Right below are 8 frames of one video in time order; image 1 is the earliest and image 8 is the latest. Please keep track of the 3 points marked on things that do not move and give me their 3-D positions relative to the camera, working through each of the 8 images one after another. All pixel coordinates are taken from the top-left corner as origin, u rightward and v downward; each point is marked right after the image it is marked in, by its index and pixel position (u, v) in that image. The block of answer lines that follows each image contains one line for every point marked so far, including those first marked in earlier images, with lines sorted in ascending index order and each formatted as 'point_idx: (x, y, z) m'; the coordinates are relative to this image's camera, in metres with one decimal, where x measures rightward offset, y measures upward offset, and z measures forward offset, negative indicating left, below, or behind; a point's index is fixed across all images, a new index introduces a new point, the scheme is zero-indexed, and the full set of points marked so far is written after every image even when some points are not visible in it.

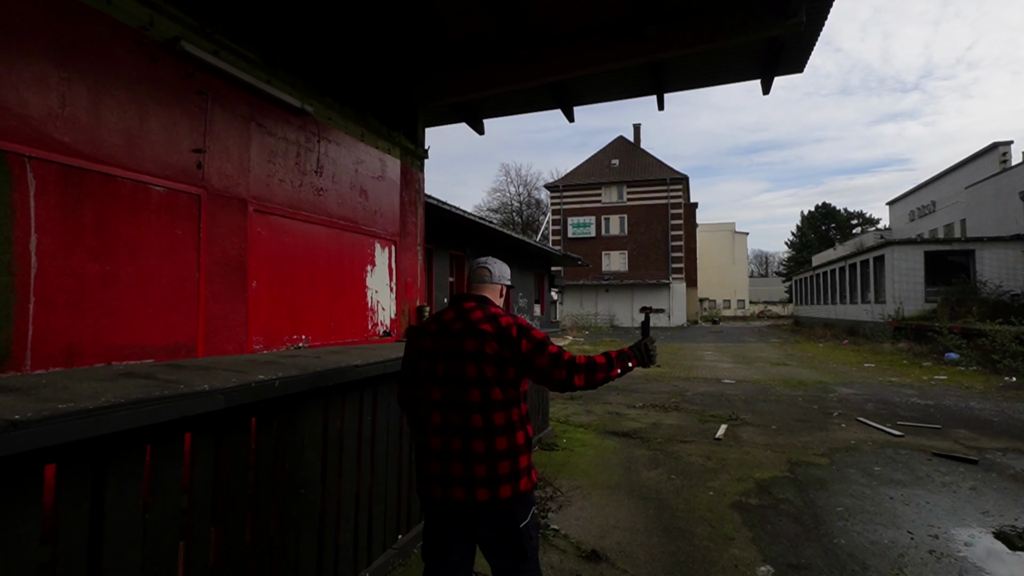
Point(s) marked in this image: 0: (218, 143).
0: (-1.7, +0.9, +3.4) m
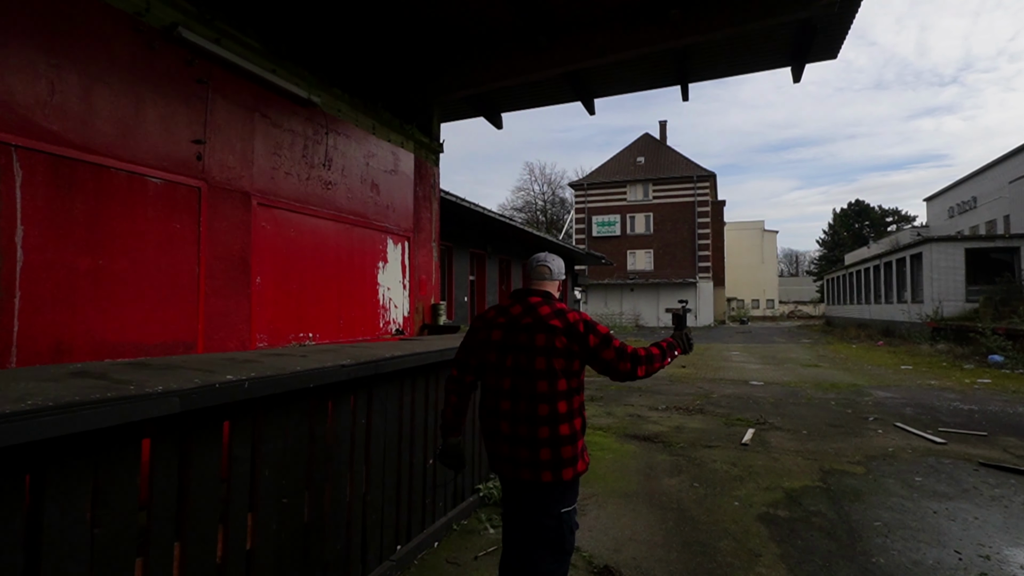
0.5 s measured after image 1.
0: (-1.6, +0.9, +3.3) m
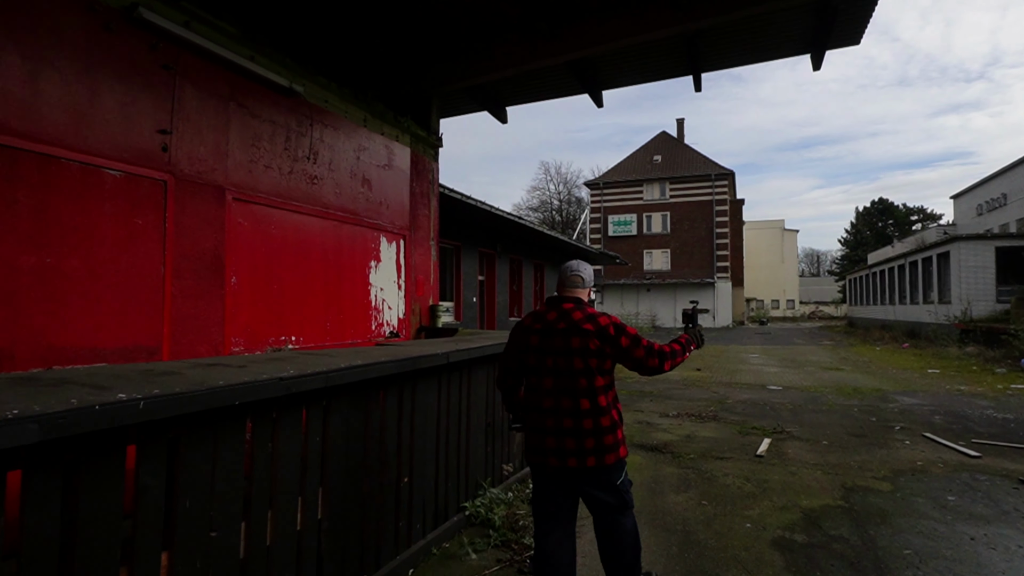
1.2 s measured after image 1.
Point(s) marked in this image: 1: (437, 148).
0: (-1.7, +0.9, +3.1) m
1: (-0.7, +1.4, +5.7) m
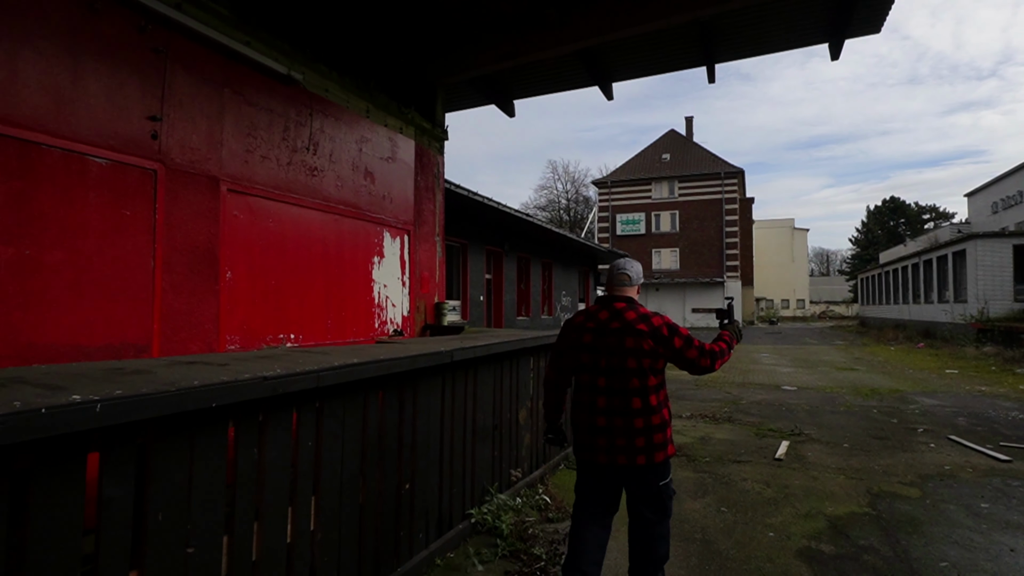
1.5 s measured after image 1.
0: (-1.7, +0.9, +3.0) m
1: (-0.7, +1.4, +5.6) m
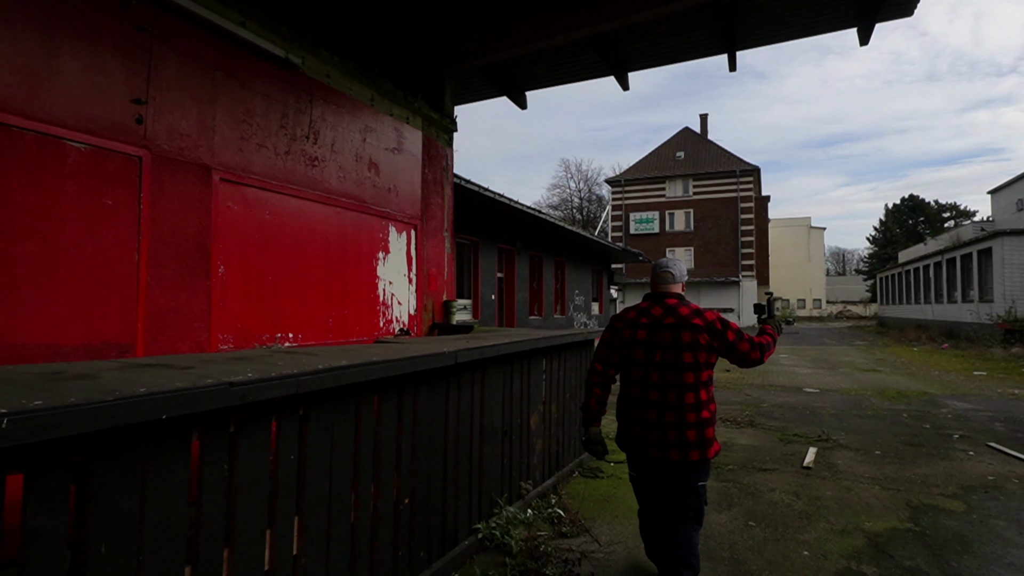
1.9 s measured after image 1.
0: (-1.6, +0.9, +2.8) m
1: (-0.5, +1.4, +5.4) m
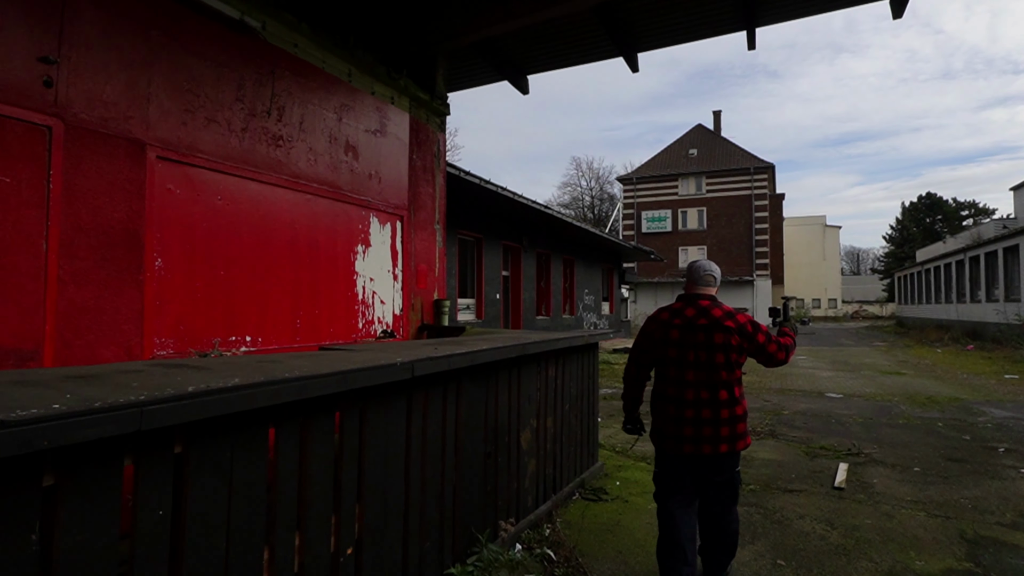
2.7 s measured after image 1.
0: (-1.7, +0.9, +2.4) m
1: (-0.6, +1.4, +4.9) m
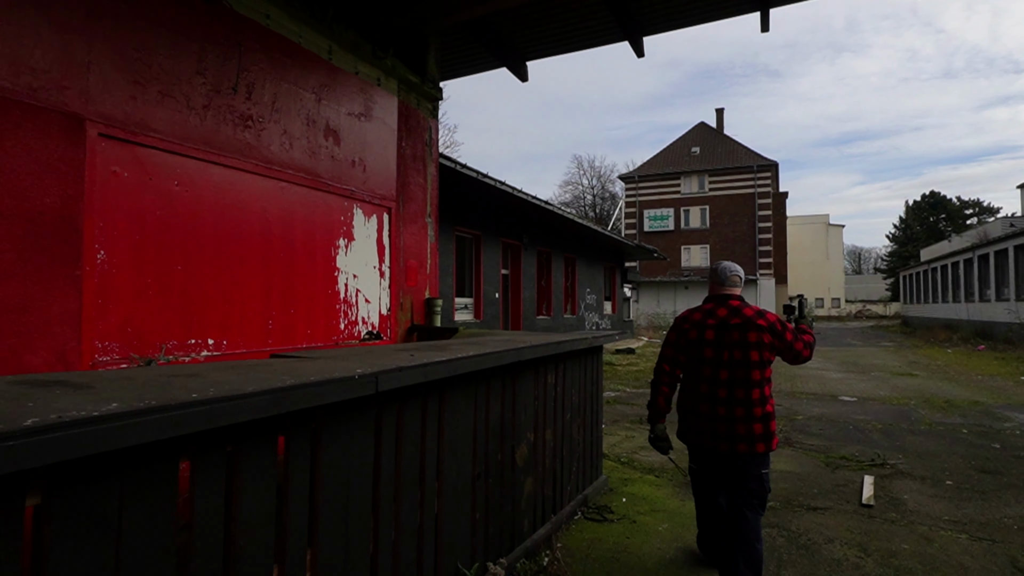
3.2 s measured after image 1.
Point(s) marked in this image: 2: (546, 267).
0: (-1.7, +1.0, +2.0) m
1: (-0.6, +1.4, +4.6) m
2: (+0.7, +0.4, +12.0) m
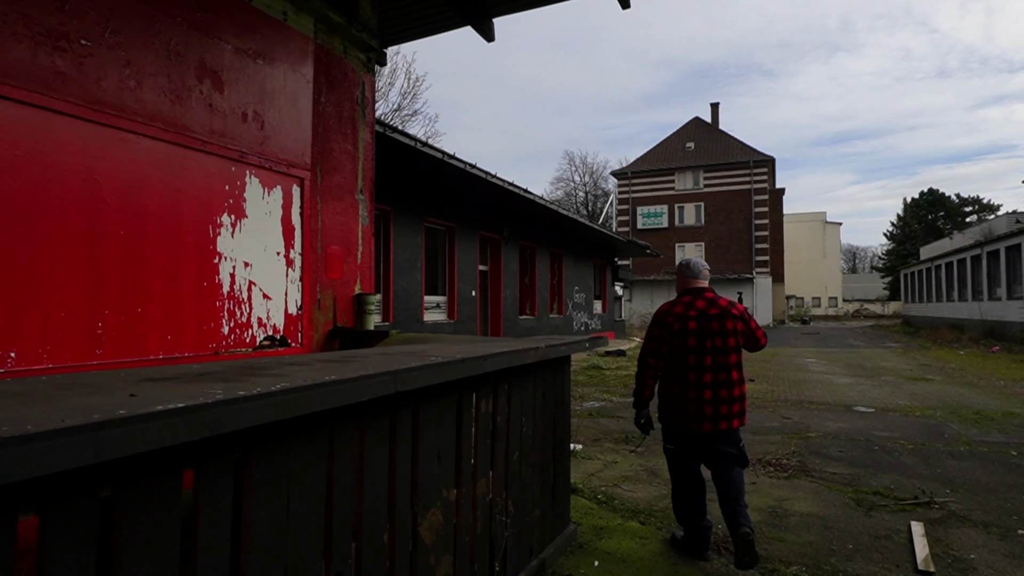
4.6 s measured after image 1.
0: (-2.0, +1.0, +1.2) m
1: (-0.9, +1.5, +3.7) m
2: (+0.4, +0.5, +11.2) m
